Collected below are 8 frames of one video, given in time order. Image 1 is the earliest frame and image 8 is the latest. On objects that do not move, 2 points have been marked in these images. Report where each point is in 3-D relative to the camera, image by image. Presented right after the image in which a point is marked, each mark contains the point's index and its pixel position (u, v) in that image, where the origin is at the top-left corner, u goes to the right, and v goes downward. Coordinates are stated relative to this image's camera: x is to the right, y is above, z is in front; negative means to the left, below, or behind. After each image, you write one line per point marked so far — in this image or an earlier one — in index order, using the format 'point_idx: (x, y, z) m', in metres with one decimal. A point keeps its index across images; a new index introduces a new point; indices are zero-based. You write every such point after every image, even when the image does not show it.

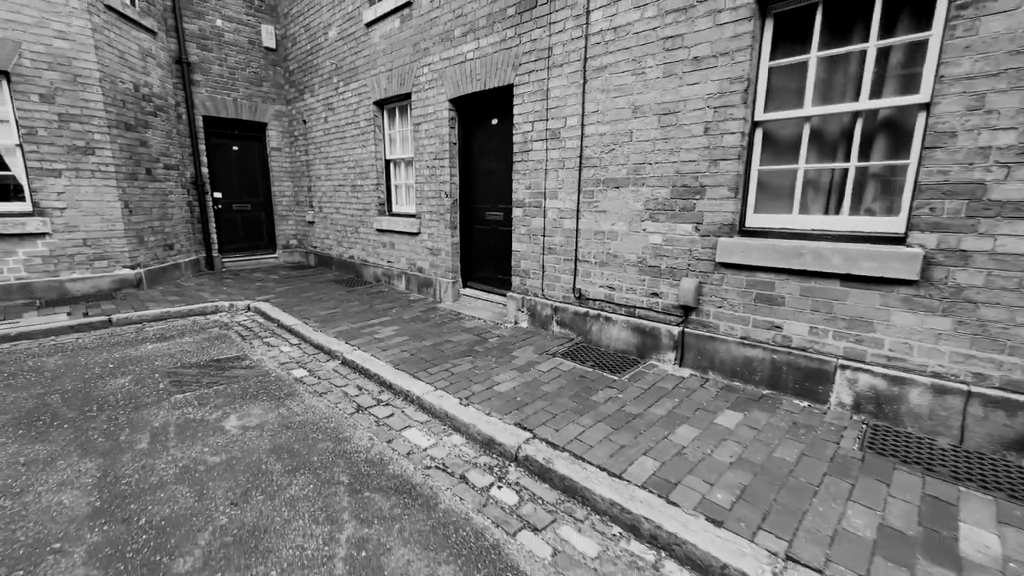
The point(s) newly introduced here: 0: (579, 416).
0: (+0.5, -0.9, +3.0) m
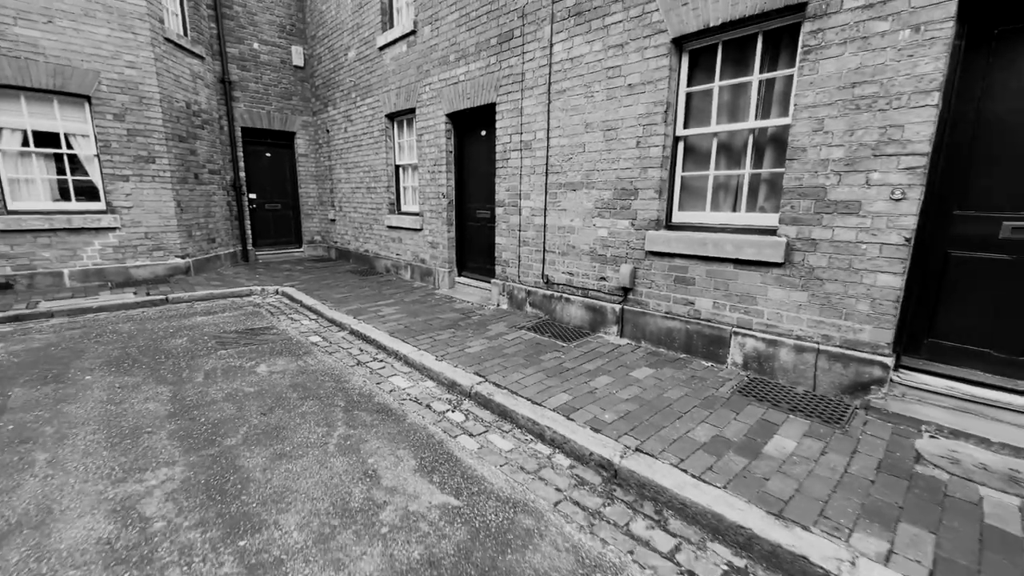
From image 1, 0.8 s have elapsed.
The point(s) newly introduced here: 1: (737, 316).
0: (+0.1, -0.7, +3.9) m
1: (+2.0, -0.2, +3.8) m
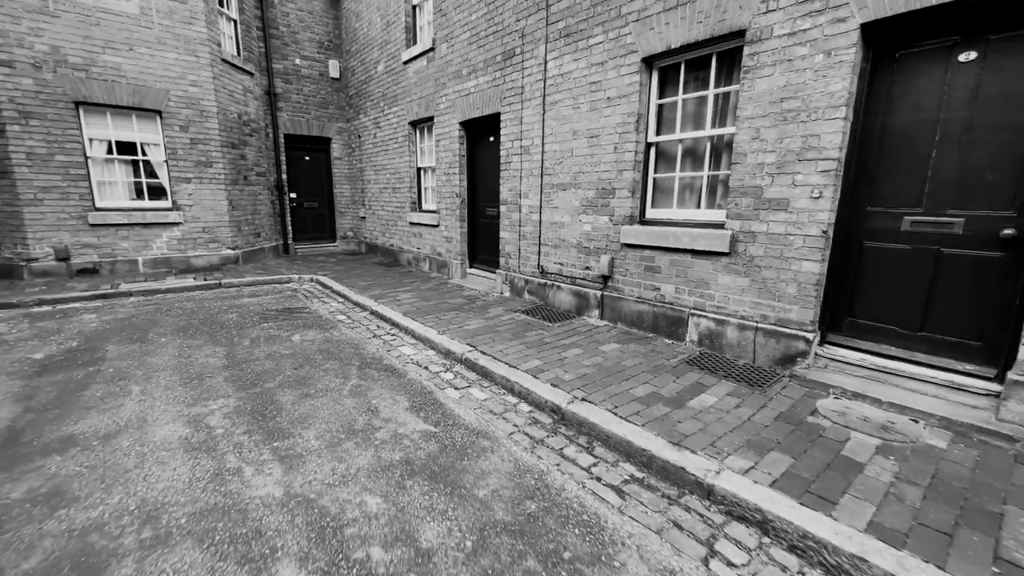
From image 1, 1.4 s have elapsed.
0: (0.0, -0.6, +4.6) m
1: (+1.8, -0.1, +4.3) m
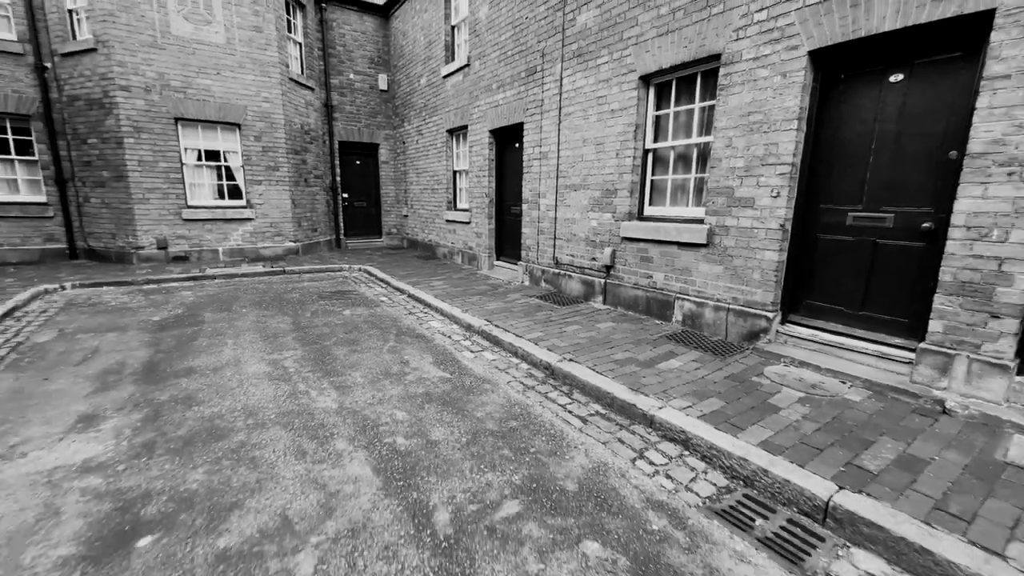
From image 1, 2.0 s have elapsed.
0: (+0.1, -0.4, +5.4) m
1: (+1.9, 0.0, +5.0) m
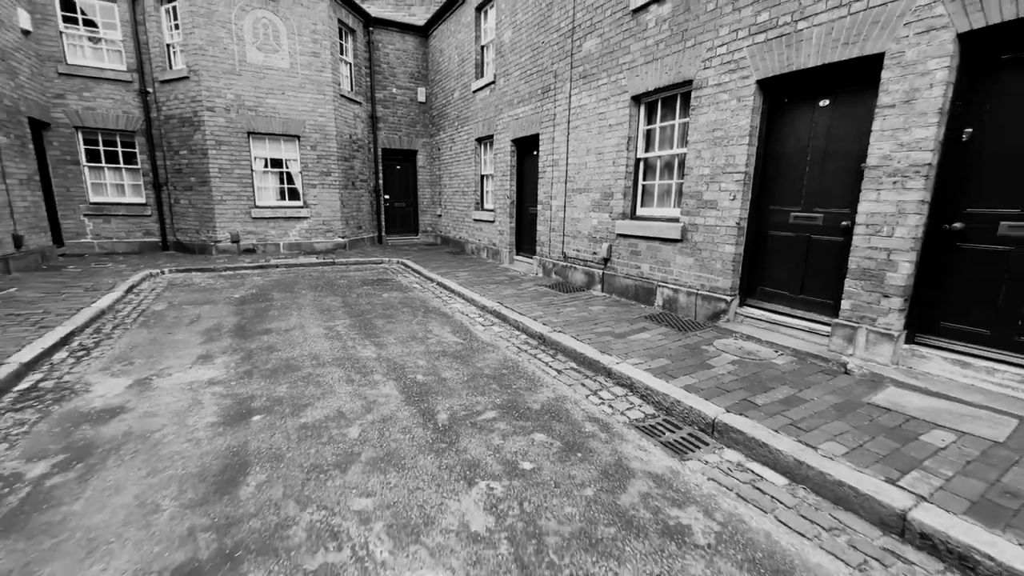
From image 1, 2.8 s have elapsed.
0: (+0.2, -0.2, +6.4) m
1: (+2.0, +0.2, +5.9) m
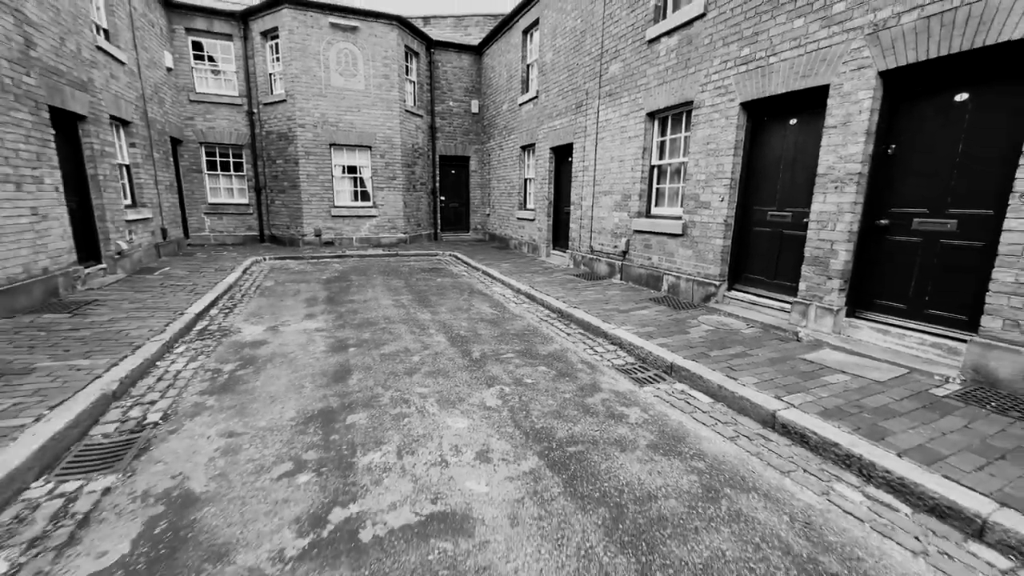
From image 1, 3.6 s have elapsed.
0: (+0.8, 0.0, +7.7) m
1: (+2.4, +0.4, +6.9) m
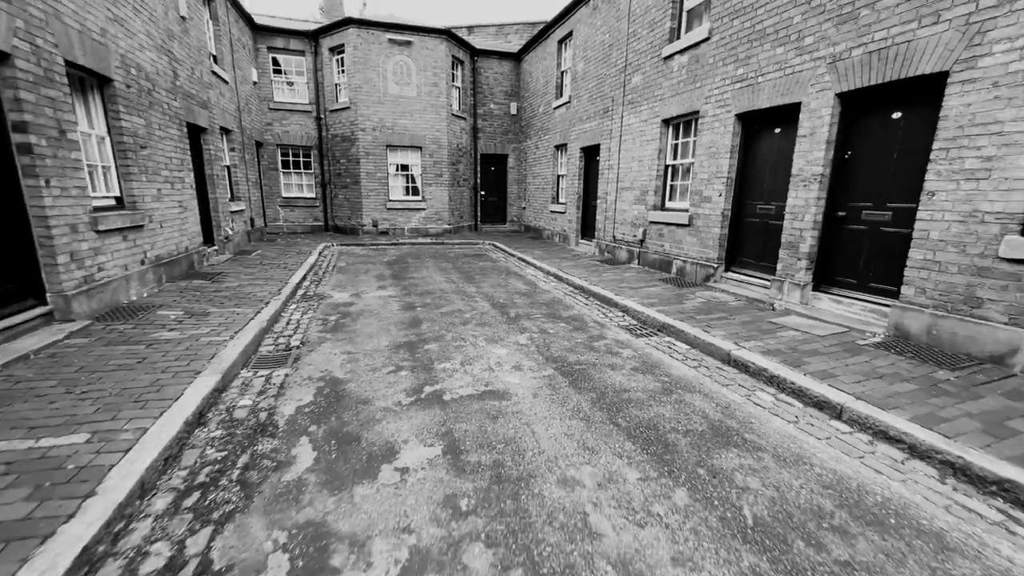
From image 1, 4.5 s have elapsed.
0: (+1.4, +0.4, +9.0) m
1: (+3.0, +0.7, +8.1) m
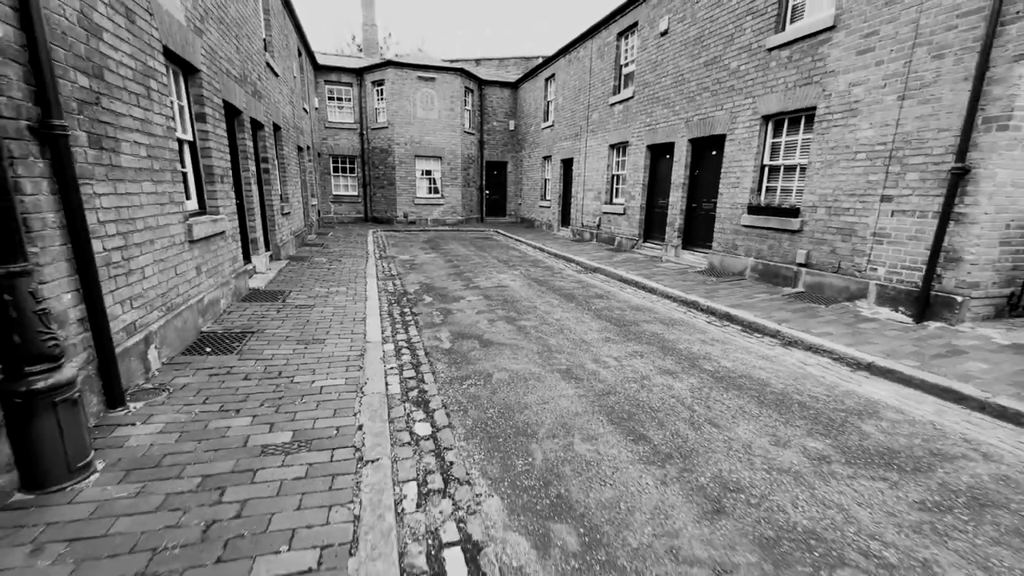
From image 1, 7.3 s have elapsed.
0: (+1.3, +1.3, +13.2) m
1: (+3.0, +1.6, +12.3) m
